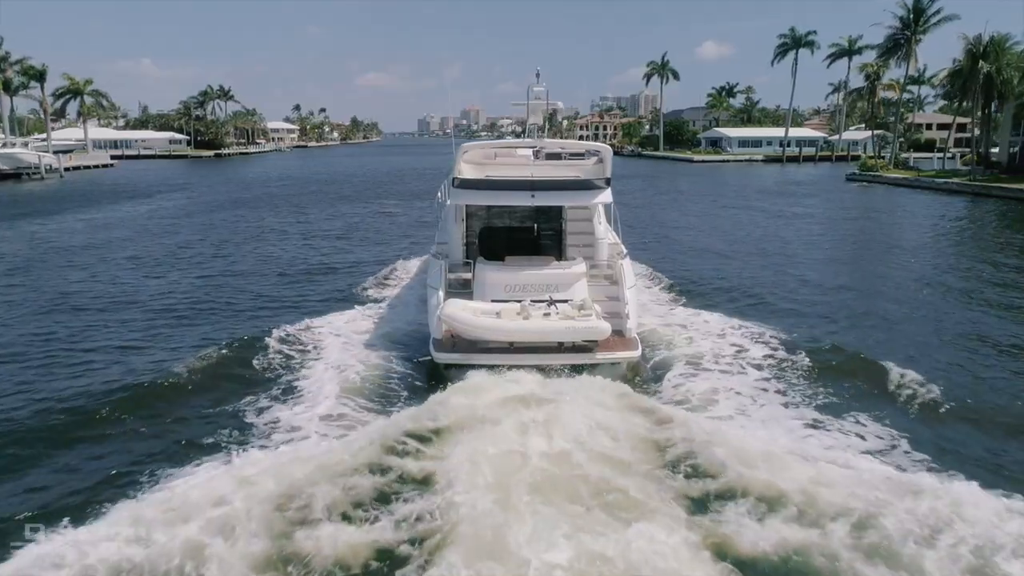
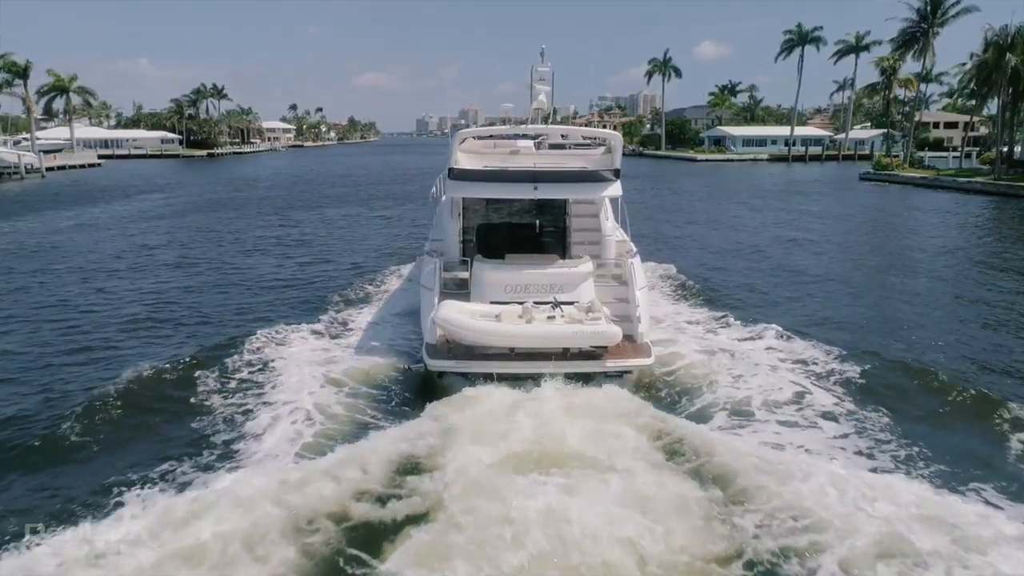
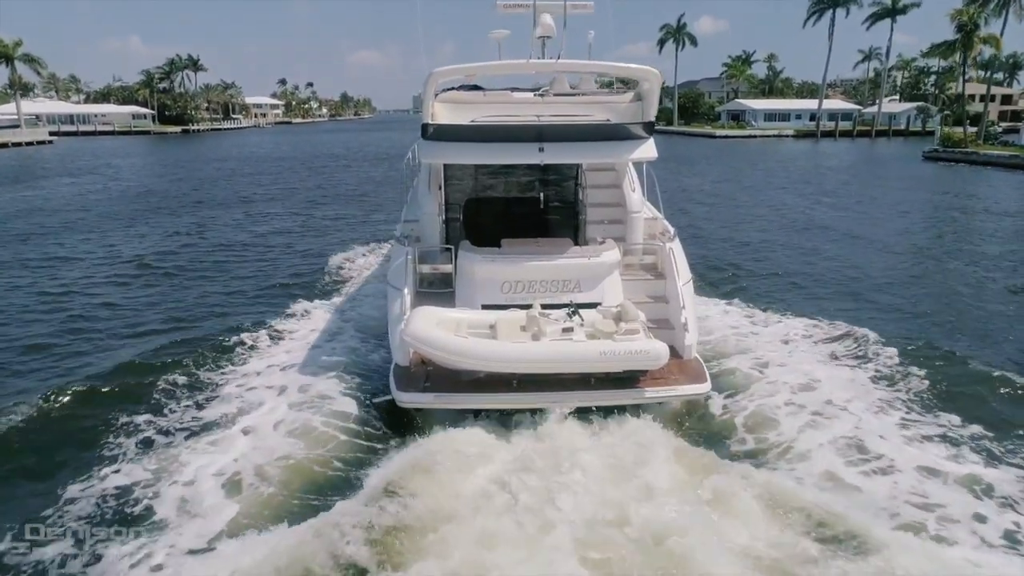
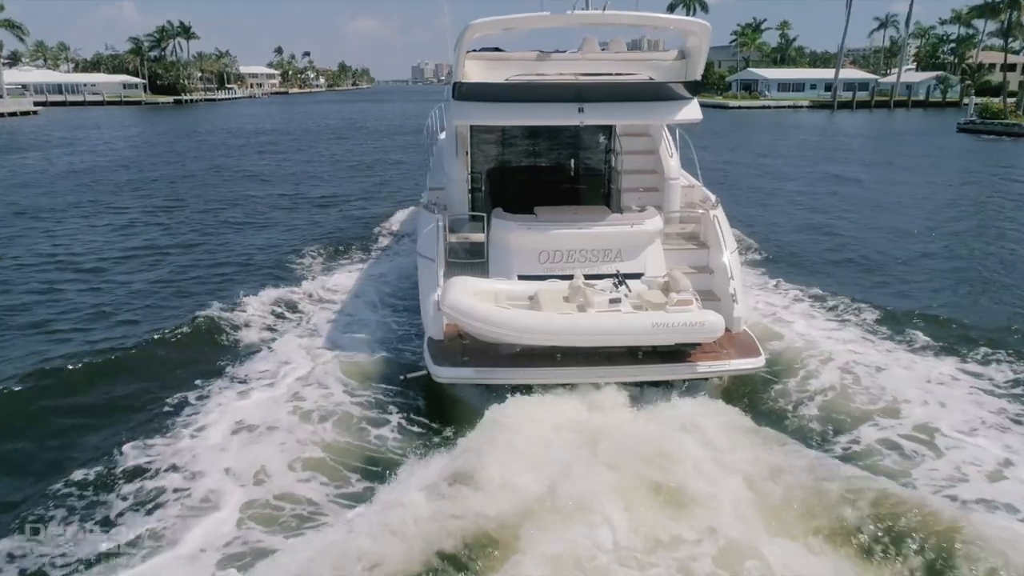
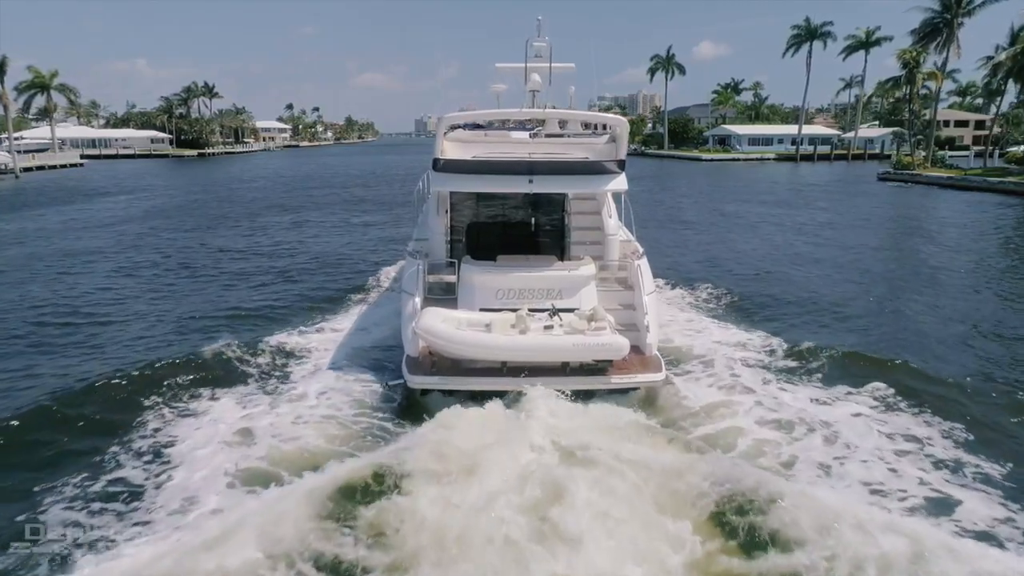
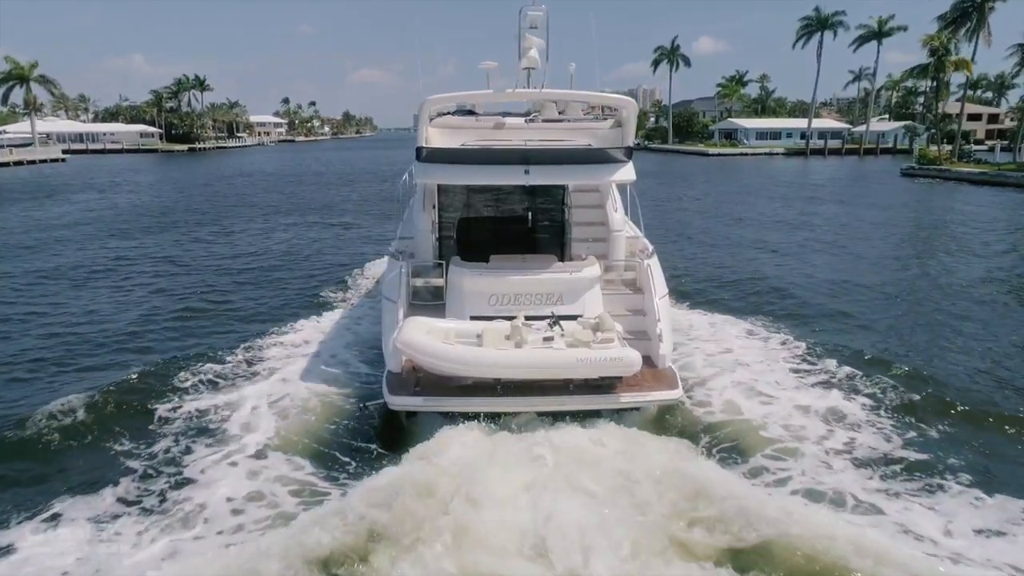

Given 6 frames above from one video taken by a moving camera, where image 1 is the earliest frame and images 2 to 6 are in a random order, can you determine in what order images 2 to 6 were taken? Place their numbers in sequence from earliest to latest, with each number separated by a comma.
2, 5, 6, 3, 4
